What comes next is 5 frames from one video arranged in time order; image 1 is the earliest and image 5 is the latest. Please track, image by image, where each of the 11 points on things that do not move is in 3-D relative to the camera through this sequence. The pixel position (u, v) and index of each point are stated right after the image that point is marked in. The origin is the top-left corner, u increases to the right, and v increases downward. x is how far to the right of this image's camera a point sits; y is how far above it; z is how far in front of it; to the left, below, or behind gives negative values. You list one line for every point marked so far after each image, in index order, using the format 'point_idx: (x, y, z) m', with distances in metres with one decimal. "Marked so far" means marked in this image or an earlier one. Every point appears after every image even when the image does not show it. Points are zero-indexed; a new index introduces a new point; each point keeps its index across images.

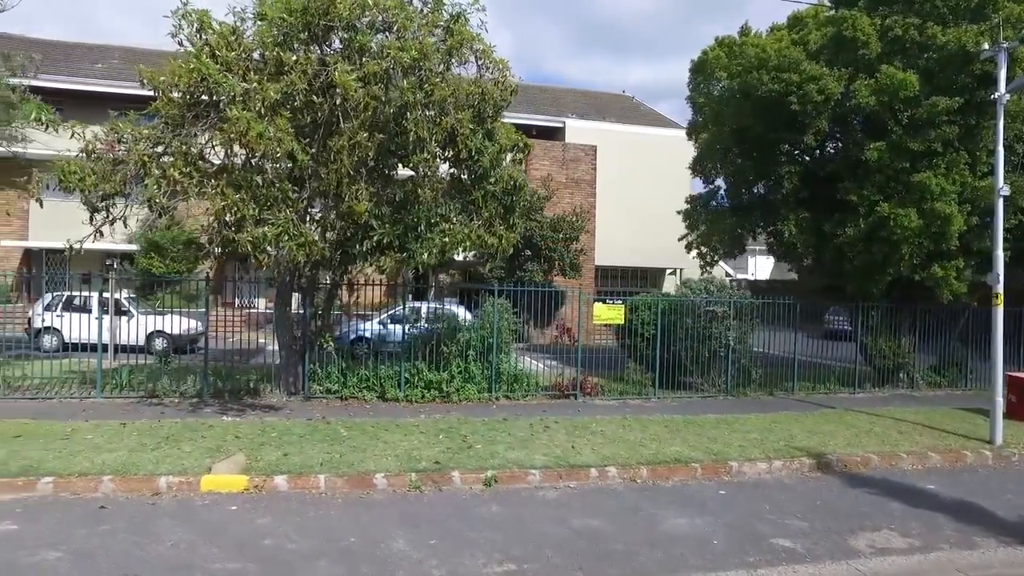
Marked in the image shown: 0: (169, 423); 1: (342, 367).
0: (-4.7, -1.9, +10.1) m
1: (-2.9, -1.4, +12.9) m
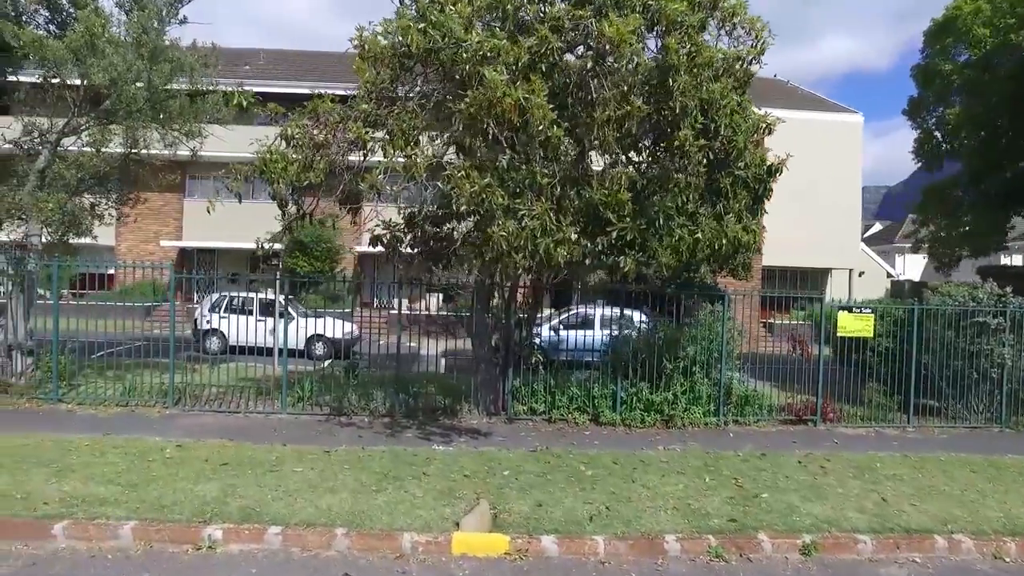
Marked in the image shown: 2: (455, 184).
0: (-1.6, -2.0, +8.7) m
1: (+0.6, -1.5, +11.2) m
2: (-0.6, +1.1, +7.4) m
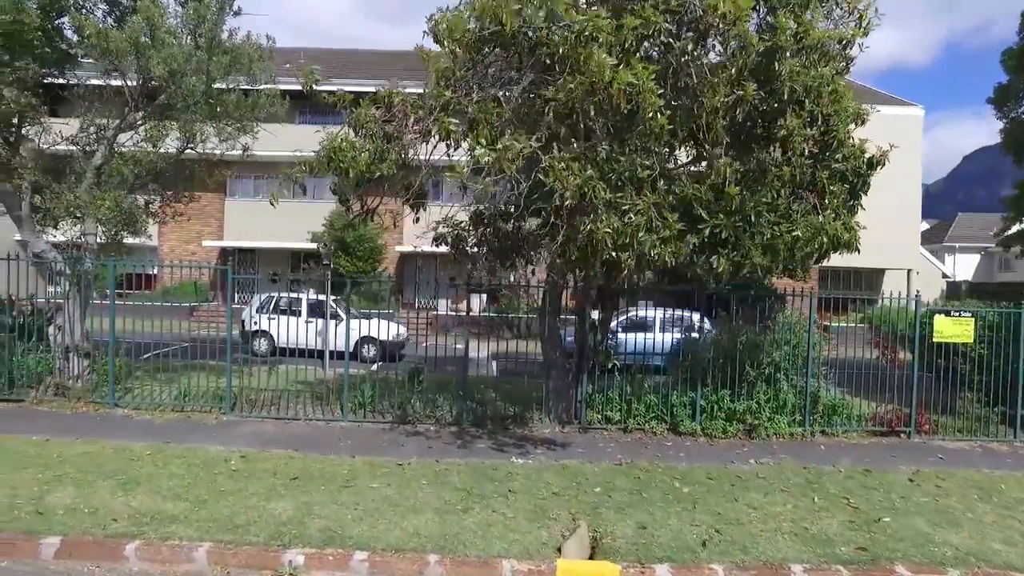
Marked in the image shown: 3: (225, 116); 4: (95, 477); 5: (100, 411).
0: (-0.6, -2.0, +8.1) m
1: (+1.6, -1.5, +10.6) m
2: (+0.3, +1.0, +6.8) m
3: (-4.4, +2.6, +11.1) m
4: (-4.1, -1.9, +7.1) m
5: (-6.1, -1.8, +10.7) m
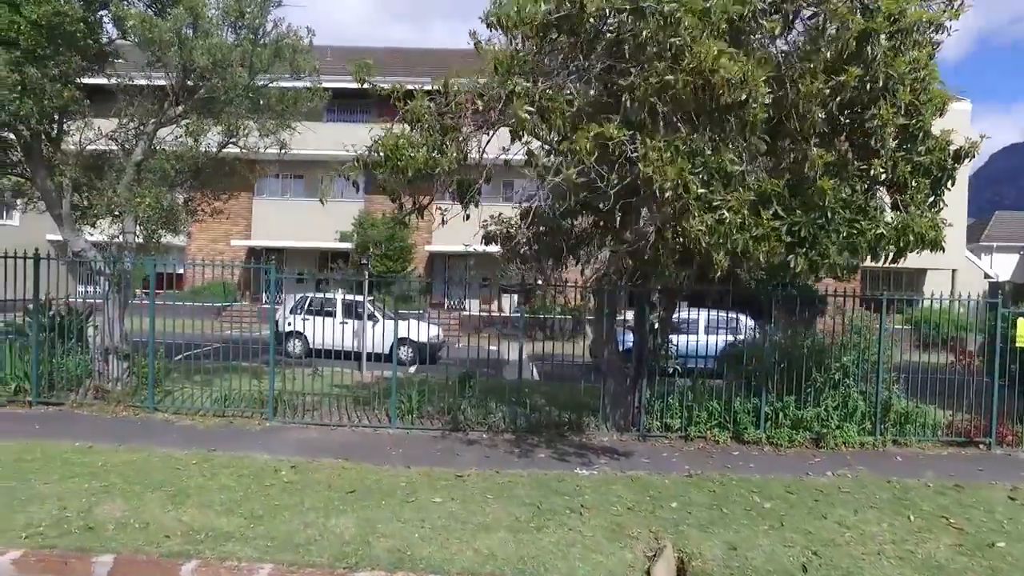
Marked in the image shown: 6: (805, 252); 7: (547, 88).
0: (0.0, -2.0, +7.7) m
1: (+2.4, -1.5, +10.1) m
2: (+0.9, +1.0, +6.3) m
3: (-3.6, +2.6, +10.7) m
4: (-3.5, -1.9, +6.8) m
5: (-5.3, -1.8, +10.4) m
6: (+3.1, +0.4, +7.6) m
7: (+0.3, +1.9, +7.1) m
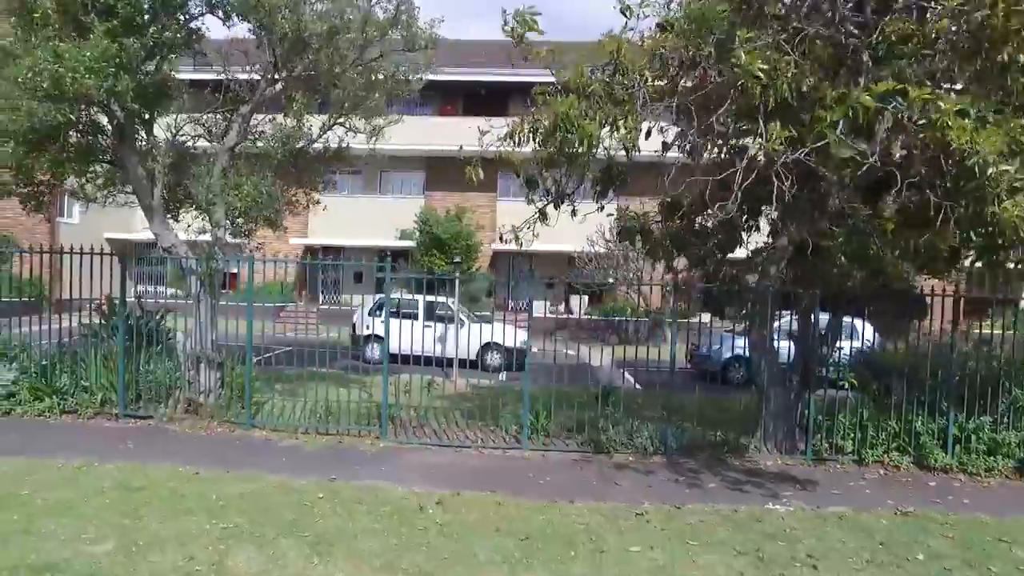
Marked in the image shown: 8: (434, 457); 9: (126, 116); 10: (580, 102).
0: (+1.7, -2.0, +6.4) m
1: (+4.1, -1.6, +8.7) m
2: (+2.5, +1.0, +5.0) m
3: (-1.8, +2.6, +9.6) m
4: (-1.8, -1.9, +5.6) m
5: (-3.5, -1.8, +9.3) m
6: (+4.8, +0.4, +6.2) m
7: (+1.9, +1.9, +5.8) m
8: (-0.9, -1.9, +8.2) m
9: (-4.3, +1.9, +8.2) m
10: (+0.5, +1.7, +6.6) m
